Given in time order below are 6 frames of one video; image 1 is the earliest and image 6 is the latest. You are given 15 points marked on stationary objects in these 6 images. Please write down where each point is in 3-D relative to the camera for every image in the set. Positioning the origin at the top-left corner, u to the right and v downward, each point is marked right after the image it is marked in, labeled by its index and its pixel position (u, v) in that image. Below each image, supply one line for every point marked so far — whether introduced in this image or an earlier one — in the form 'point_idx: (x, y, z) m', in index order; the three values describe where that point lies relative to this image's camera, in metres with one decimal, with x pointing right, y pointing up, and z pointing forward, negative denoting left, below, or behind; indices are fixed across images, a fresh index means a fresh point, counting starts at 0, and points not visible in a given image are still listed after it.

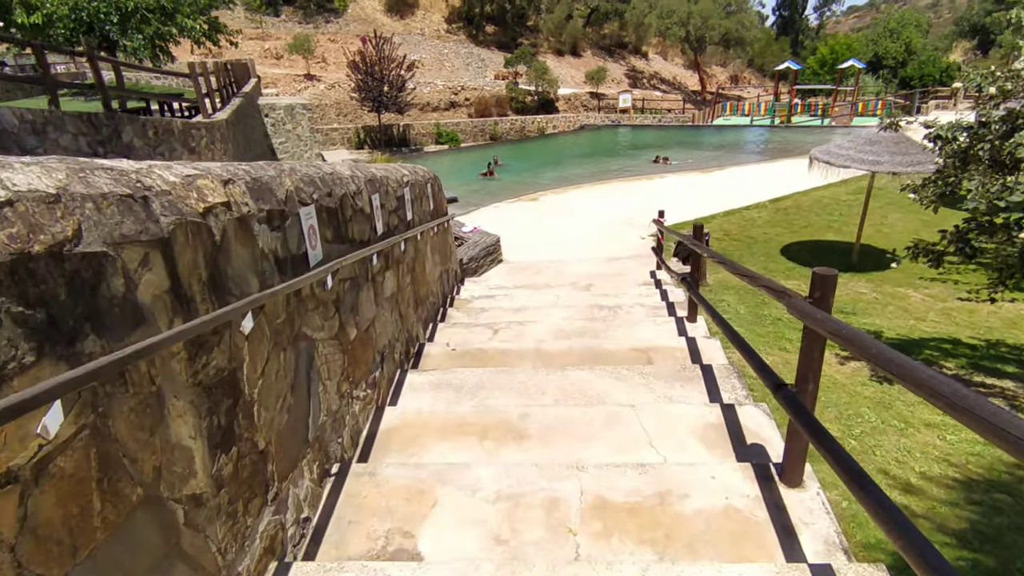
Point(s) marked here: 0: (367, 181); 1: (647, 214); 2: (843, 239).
0: (-0.8, +0.6, +3.3) m
1: (+2.4, +1.3, +10.0) m
2: (+4.8, +0.7, +8.3) m
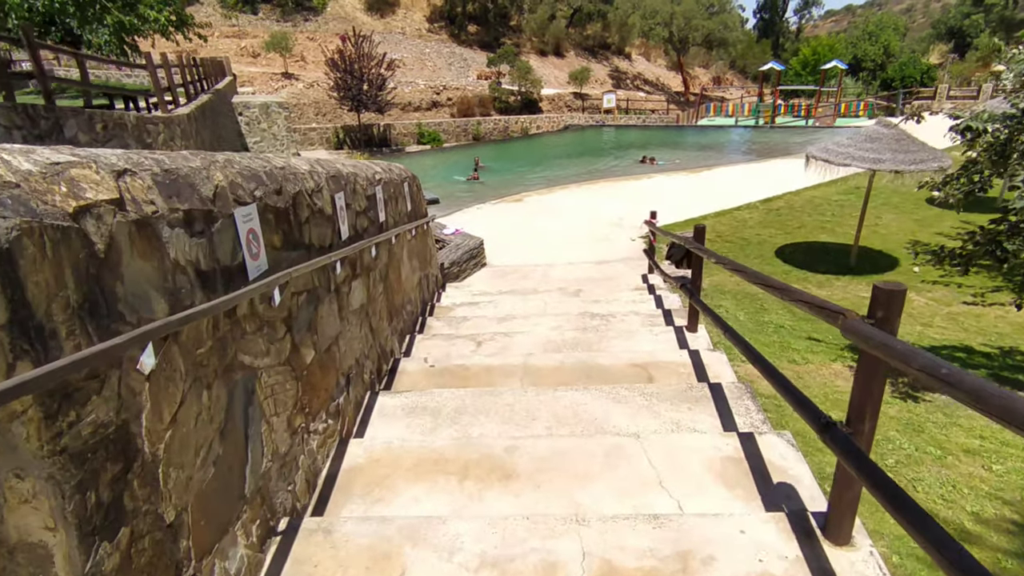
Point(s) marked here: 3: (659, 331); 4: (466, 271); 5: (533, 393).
0: (-0.9, +0.6, +2.9) m
1: (+2.1, +1.3, +9.7) m
2: (+4.6, +0.7, +8.0) m
3: (+1.1, -0.3, +4.2) m
4: (-0.6, +0.2, +7.2) m
5: (+0.1, -0.6, +3.0) m
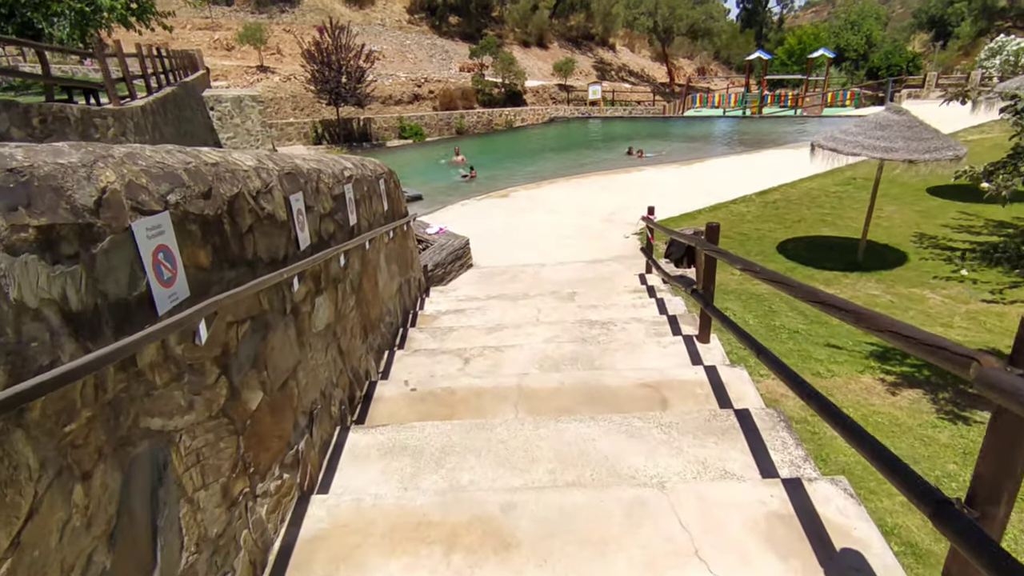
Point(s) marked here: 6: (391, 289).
0: (-0.9, +0.5, +2.4) m
1: (+1.9, +1.3, +9.3) m
2: (+4.4, +0.7, +7.6) m
3: (+1.0, -0.4, +3.7) m
4: (-0.7, +0.2, +6.7) m
5: (+0.1, -0.6, +2.6) m
6: (-0.9, 0.0, +4.3) m
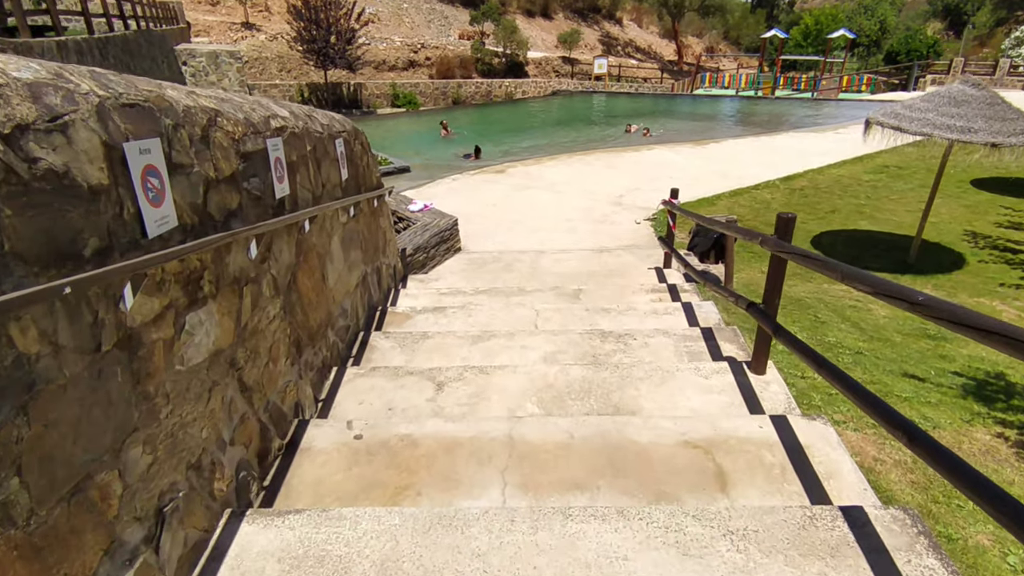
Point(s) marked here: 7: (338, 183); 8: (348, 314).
0: (-1.0, +0.4, +1.4) m
1: (+1.8, +1.4, +8.3) m
2: (+4.3, +0.7, +6.7) m
3: (+1.0, -0.4, +2.8) m
4: (-0.8, +0.3, +5.7) m
5: (0.0, -0.7, +1.7) m
6: (-1.0, 0.0, +3.4) m
7: (-1.0, +0.6, +3.3) m
8: (-0.9, -0.2, +3.3) m
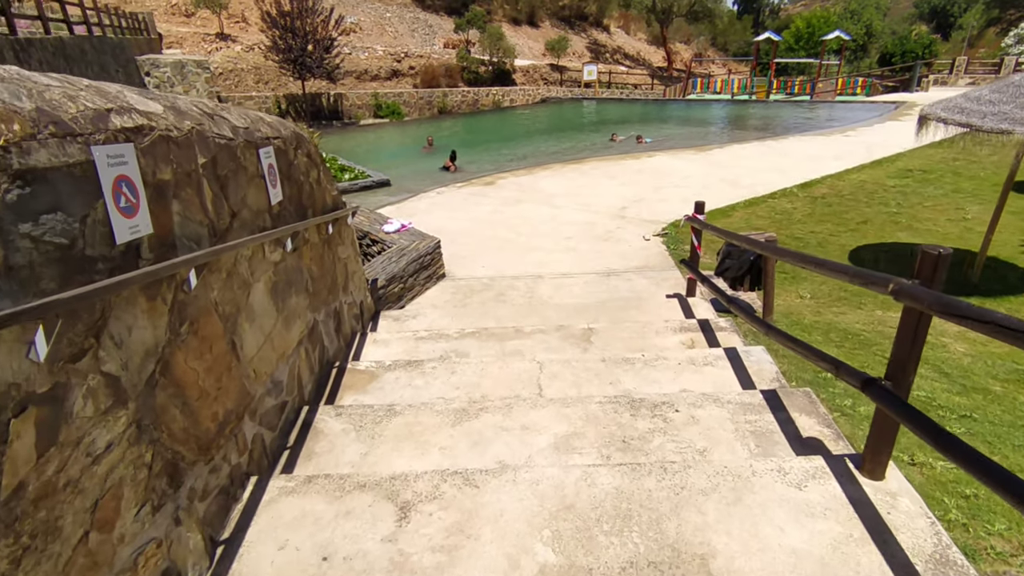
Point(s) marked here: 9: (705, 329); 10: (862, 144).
0: (-1.0, +0.2, +0.5) m
1: (+1.7, +1.1, +7.4) m
2: (+4.3, +0.5, +5.9) m
3: (+1.0, -0.6, +1.9) m
4: (-0.8, 0.0, +4.8) m
5: (+0.1, -0.9, +0.8) m
6: (-1.0, -0.2, +2.5) m
7: (-1.0, +0.3, +2.4) m
8: (-1.0, -0.4, +2.4) m
9: (+1.2, -0.3, +3.6) m
10: (+6.5, +2.7, +10.7) m
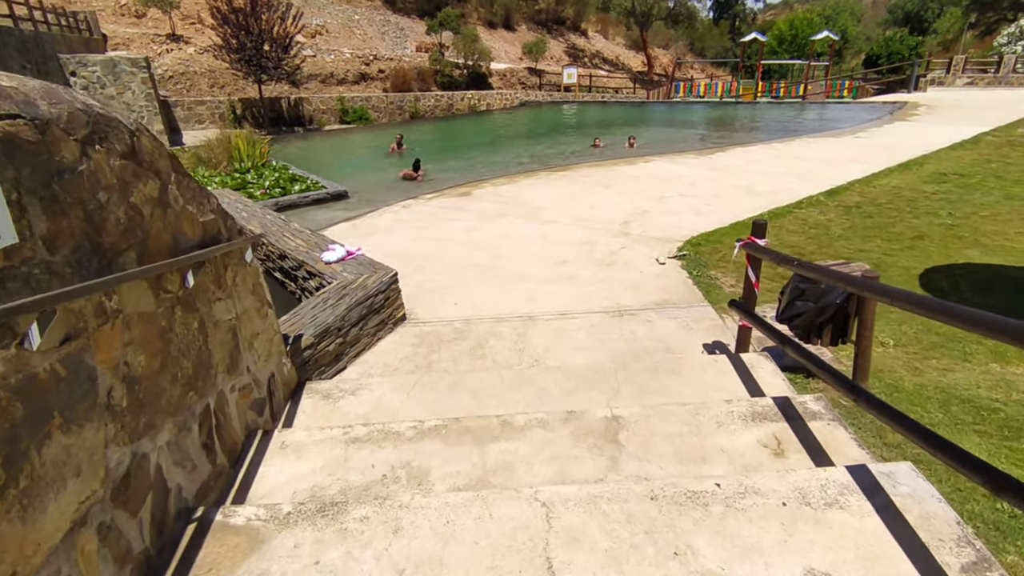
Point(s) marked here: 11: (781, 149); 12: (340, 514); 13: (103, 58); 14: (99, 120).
0: (-0.9, -0.1, -0.8) m
1: (+1.5, +0.8, +6.2) m
2: (+4.1, +0.2, +4.7) m
3: (+1.0, -0.9, +0.6) m
4: (-0.9, -0.3, +3.5) m
5: (+0.1, -1.2, -0.5) m
6: (-1.0, -0.5, +1.1) m
7: (-1.0, 0.0, +1.1) m
8: (-1.0, -0.7, +1.1) m
9: (+1.1, -0.5, +2.3) m
10: (+6.2, +2.4, +9.6) m
11: (+4.6, +2.4, +9.9) m
12: (-0.6, -0.7, +1.8) m
13: (-8.0, +4.5, +11.2) m
14: (-1.1, +0.4, +1.5) m
